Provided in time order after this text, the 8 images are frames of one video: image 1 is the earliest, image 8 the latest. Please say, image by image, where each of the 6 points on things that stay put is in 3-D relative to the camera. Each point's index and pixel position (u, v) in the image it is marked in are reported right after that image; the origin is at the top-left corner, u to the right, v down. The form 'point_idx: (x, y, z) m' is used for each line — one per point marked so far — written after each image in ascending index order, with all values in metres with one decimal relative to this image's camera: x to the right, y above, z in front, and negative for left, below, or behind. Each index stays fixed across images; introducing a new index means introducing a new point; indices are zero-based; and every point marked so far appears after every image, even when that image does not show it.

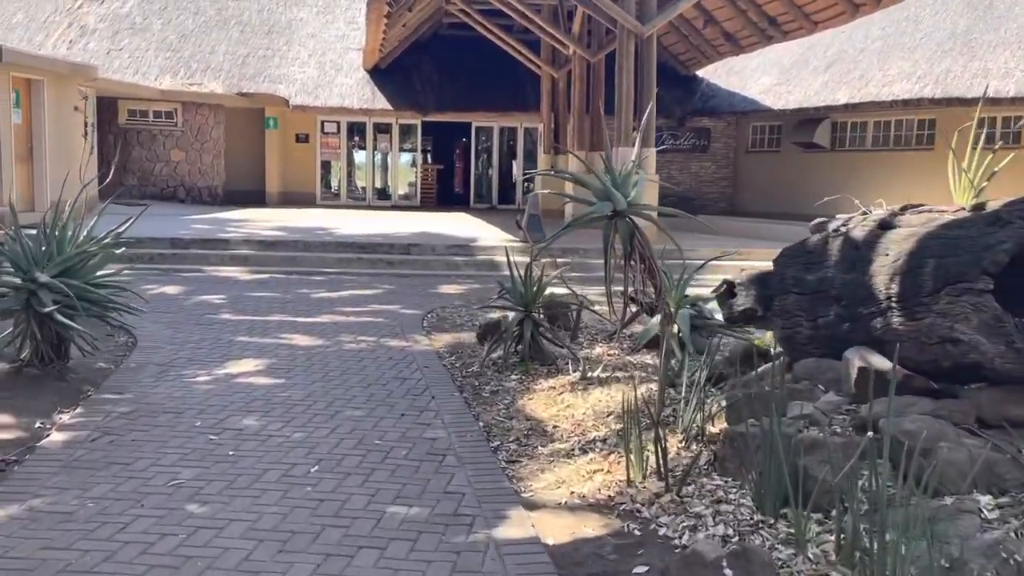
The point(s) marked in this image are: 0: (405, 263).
0: (-1.5, +0.3, +13.2) m
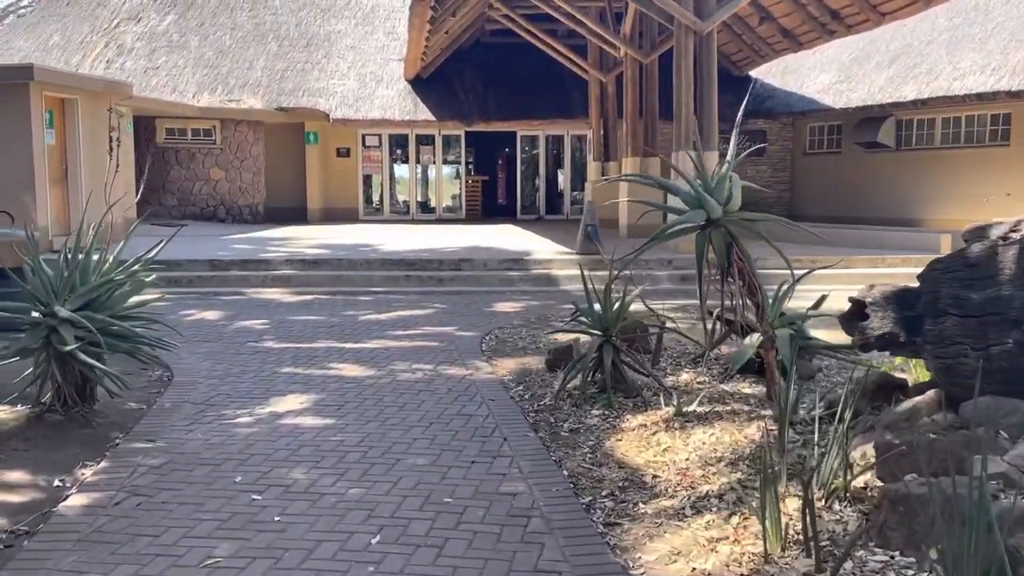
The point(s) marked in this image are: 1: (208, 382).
0: (-0.8, +0.1, +12.4) m
1: (-2.3, -0.7, +7.1) m
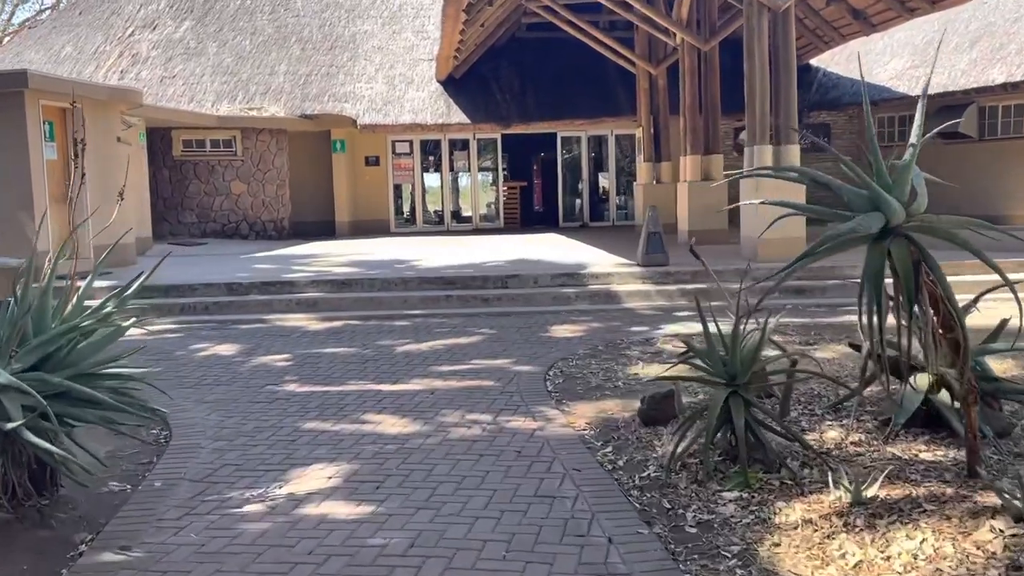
0: (-0.1, -0.2, +10.9) m
1: (-1.8, -1.0, +5.7) m
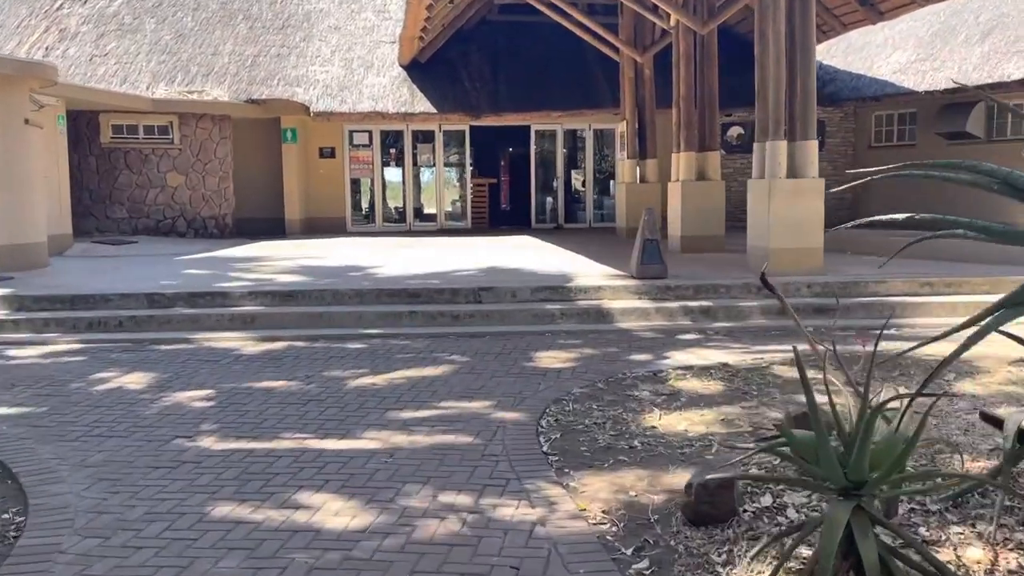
0: (-0.4, -0.3, +9.3) m
1: (-1.9, -1.1, +4.0) m
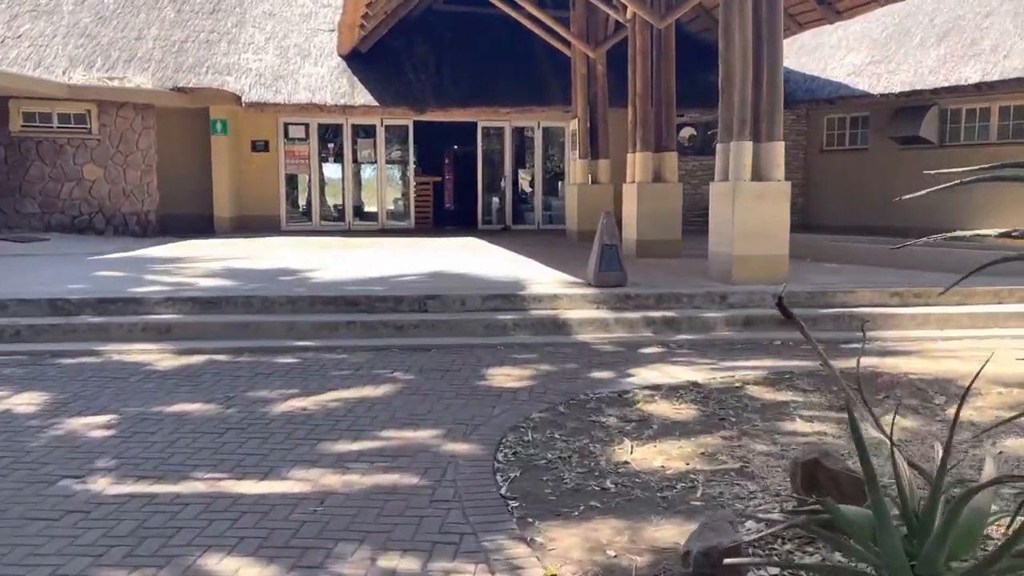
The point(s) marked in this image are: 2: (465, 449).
0: (-0.8, -0.4, +8.5) m
1: (-2.0, -1.2, +3.1) m
2: (-0.3, -0.9, +5.3) m
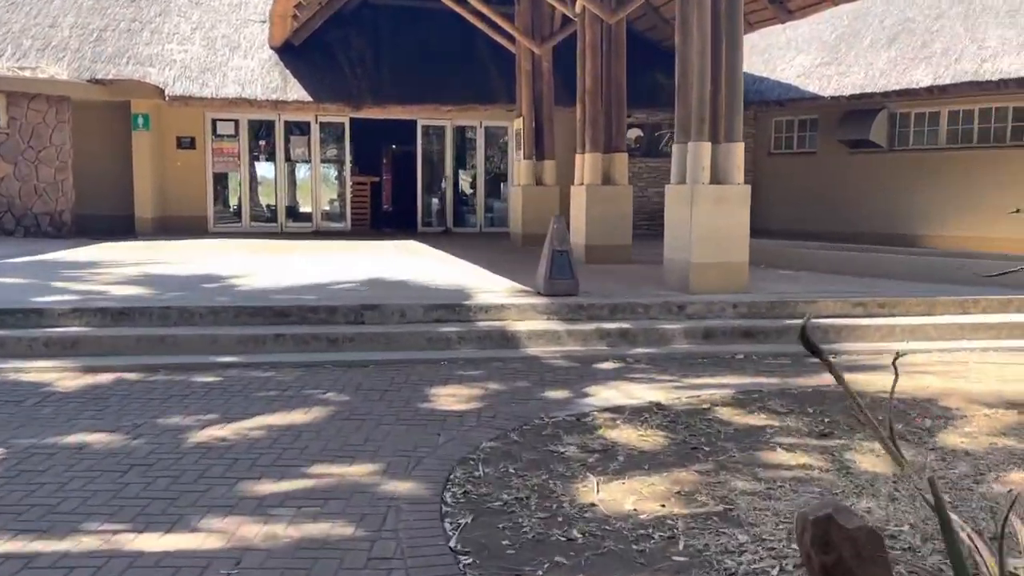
0: (-1.3, -0.5, +7.8) m
1: (-2.1, -1.3, +2.3) m
2: (-0.5, -1.0, +4.6) m
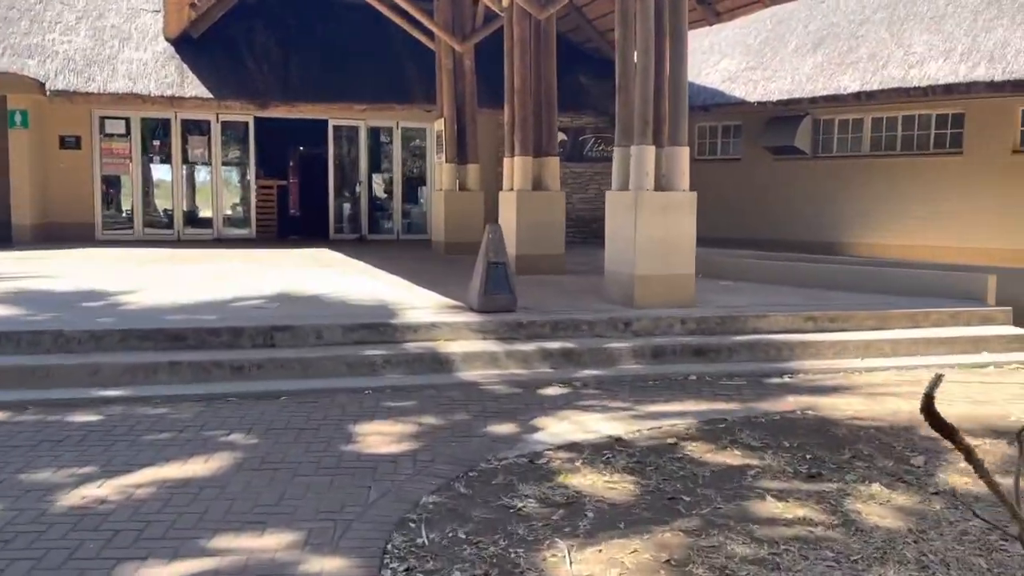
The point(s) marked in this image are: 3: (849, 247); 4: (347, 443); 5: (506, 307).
0: (-1.8, -0.6, +6.8) m
1: (-2.1, -1.4, +1.3) m
2: (-0.7, -1.1, +3.7) m
3: (+5.4, +0.7, +15.1) m
4: (-1.0, -0.9, +5.5) m
5: (-0.1, -0.2, +7.9) m
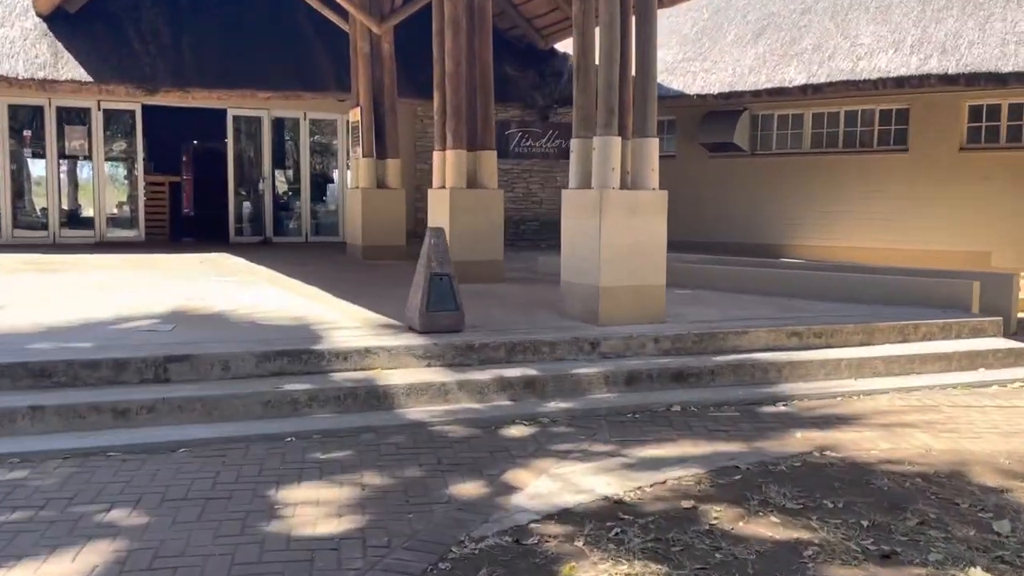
0: (-2.0, -0.7, +5.4) m
1: (-1.7, -1.5, -0.1) m
2: (-0.6, -1.2, +2.4) m
3: (+4.3, +0.6, +14.4) m
4: (-1.1, -1.0, +4.2) m
5: (-0.4, -0.3, +6.7) m
